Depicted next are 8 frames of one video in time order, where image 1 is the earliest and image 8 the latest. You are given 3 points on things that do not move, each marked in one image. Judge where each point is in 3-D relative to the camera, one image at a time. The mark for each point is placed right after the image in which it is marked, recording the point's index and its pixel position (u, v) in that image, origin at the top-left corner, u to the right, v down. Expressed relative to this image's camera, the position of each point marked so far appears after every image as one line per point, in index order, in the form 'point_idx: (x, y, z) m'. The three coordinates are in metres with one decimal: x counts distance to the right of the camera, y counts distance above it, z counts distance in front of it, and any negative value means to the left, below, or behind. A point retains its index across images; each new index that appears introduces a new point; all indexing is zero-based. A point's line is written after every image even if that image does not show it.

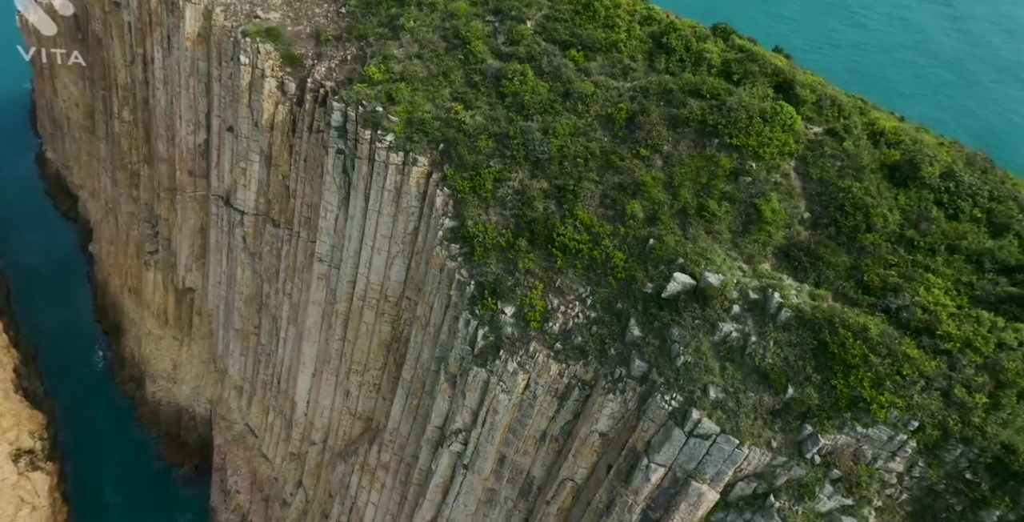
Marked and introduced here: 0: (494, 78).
0: (-0.4, +4.8, +18.2) m
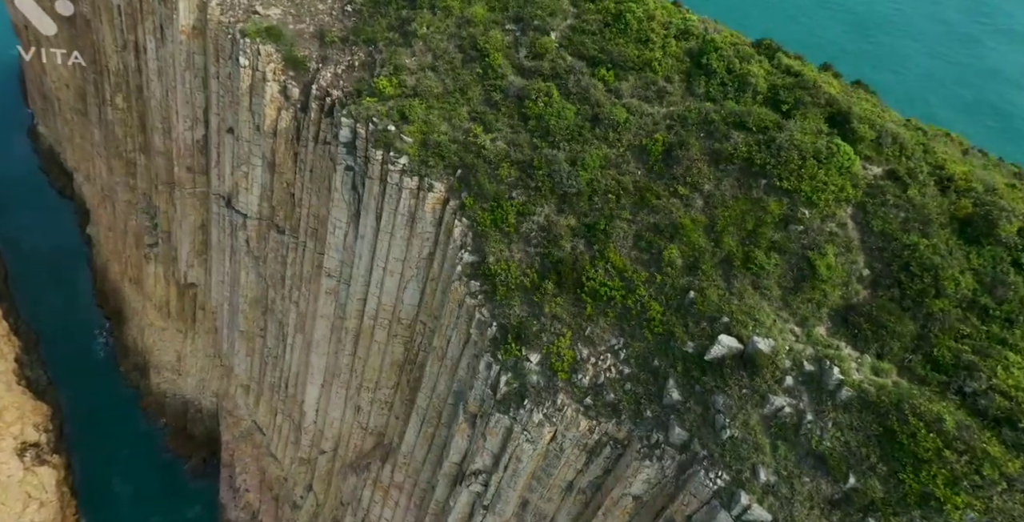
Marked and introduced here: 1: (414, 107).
0: (+0.1, +4.0, +16.8) m
1: (-2.5, +3.9, +17.5) m
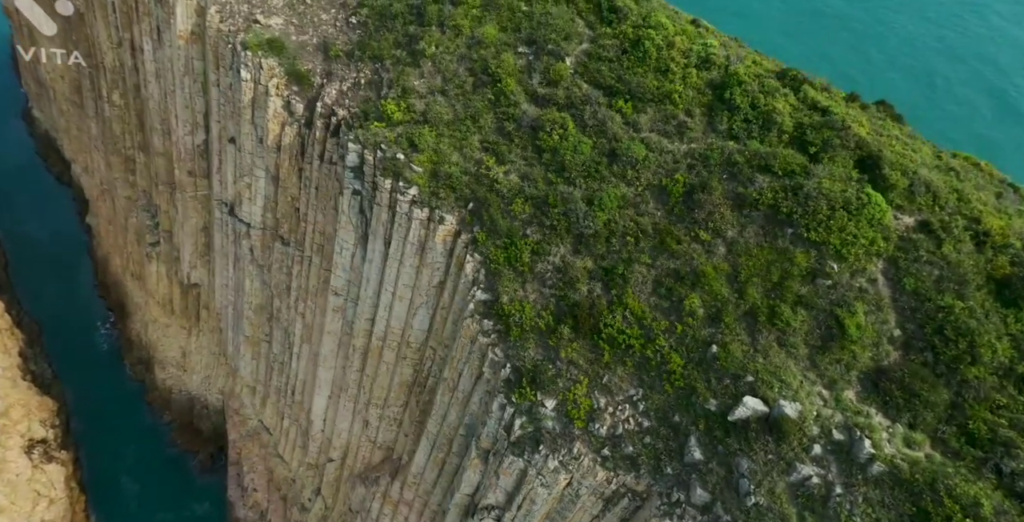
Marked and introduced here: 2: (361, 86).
0: (+0.4, +3.1, +16.1) m
1: (-2.2, +3.1, +16.9) m
2: (-4.3, +5.0, +19.4) m
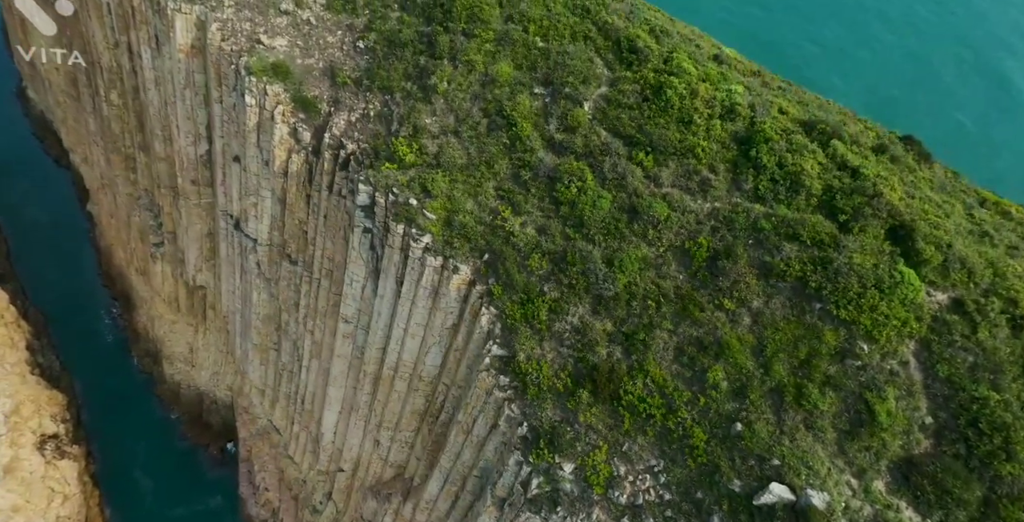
0: (+0.8, +1.9, +15.6) m
1: (-1.8, +1.9, +16.4) m
2: (-3.9, +3.9, +18.8) m
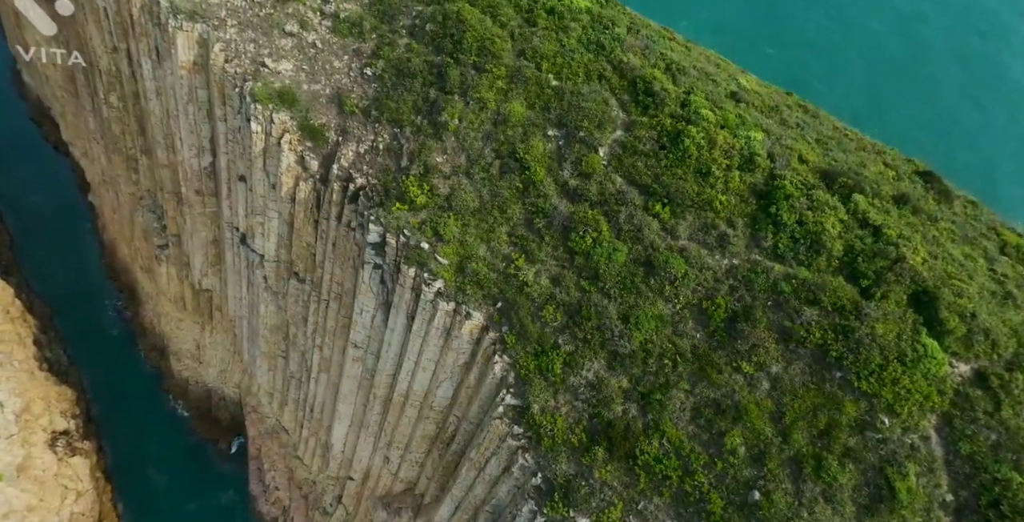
0: (+1.1, +0.8, +15.4) m
1: (-1.5, +0.8, +16.1) m
2: (-3.6, +2.9, +18.4) m
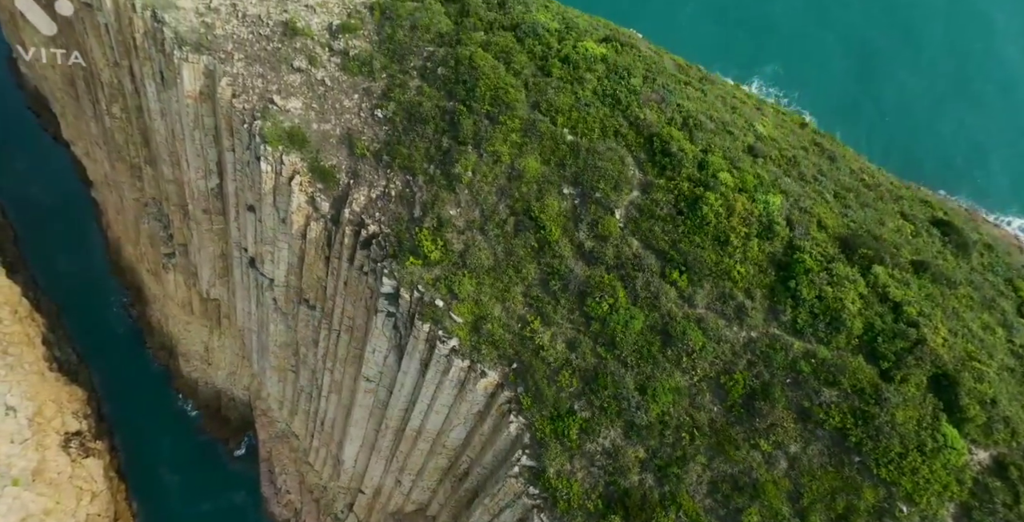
0: (+1.4, -0.6, +15.3) m
1: (-1.2, -0.5, +16.0) m
2: (-3.2, +1.7, +18.3) m
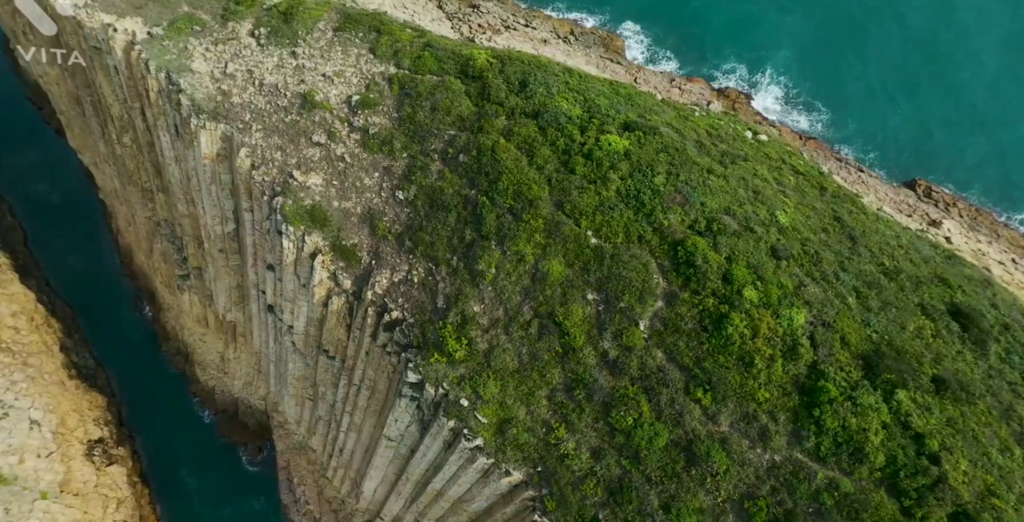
0: (+2.0, -3.1, +15.6) m
1: (-0.6, -3.0, +16.3) m
2: (-2.6, -0.6, +18.4) m
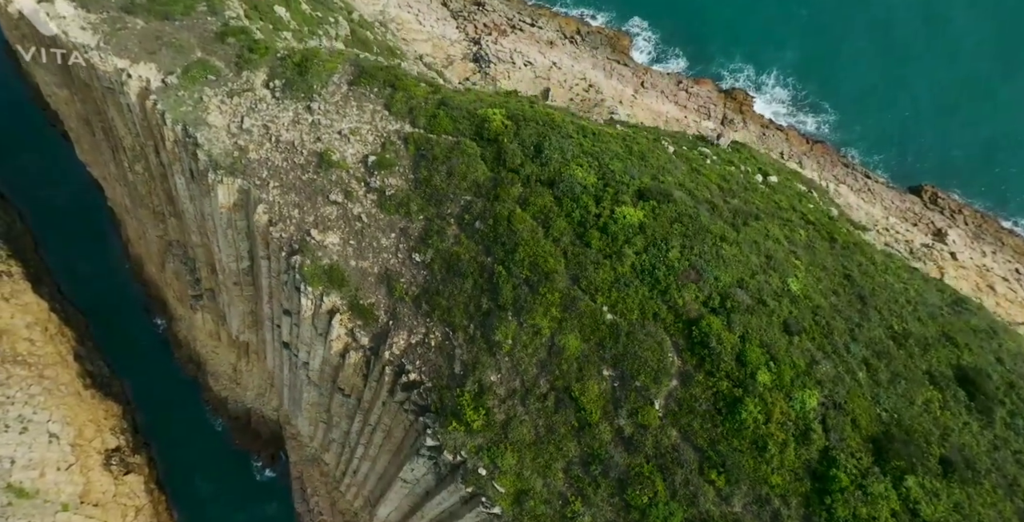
0: (+2.4, -4.9, +16.0) m
1: (-0.2, -4.8, +16.8) m
2: (-2.2, -2.4, +18.8) m
